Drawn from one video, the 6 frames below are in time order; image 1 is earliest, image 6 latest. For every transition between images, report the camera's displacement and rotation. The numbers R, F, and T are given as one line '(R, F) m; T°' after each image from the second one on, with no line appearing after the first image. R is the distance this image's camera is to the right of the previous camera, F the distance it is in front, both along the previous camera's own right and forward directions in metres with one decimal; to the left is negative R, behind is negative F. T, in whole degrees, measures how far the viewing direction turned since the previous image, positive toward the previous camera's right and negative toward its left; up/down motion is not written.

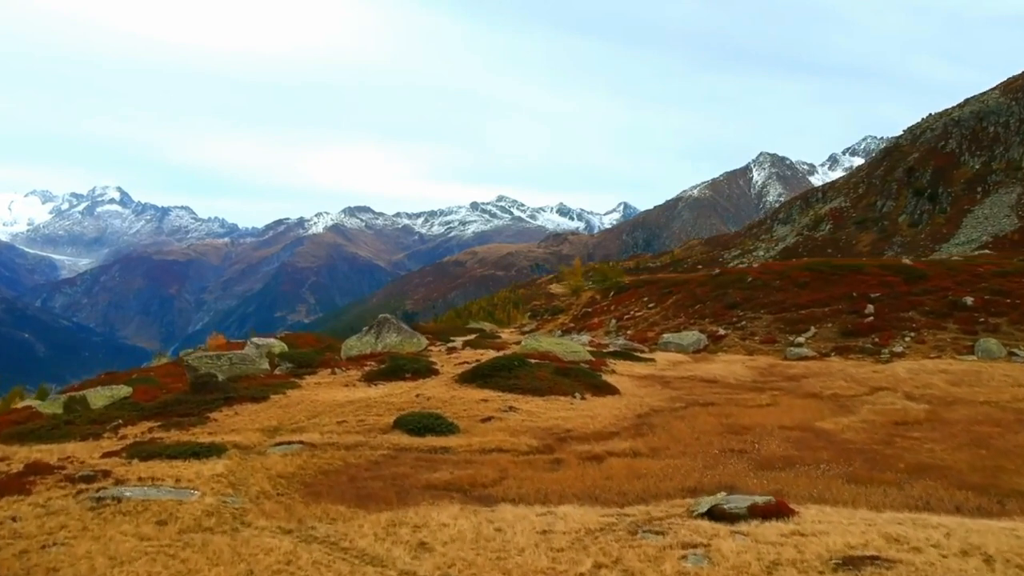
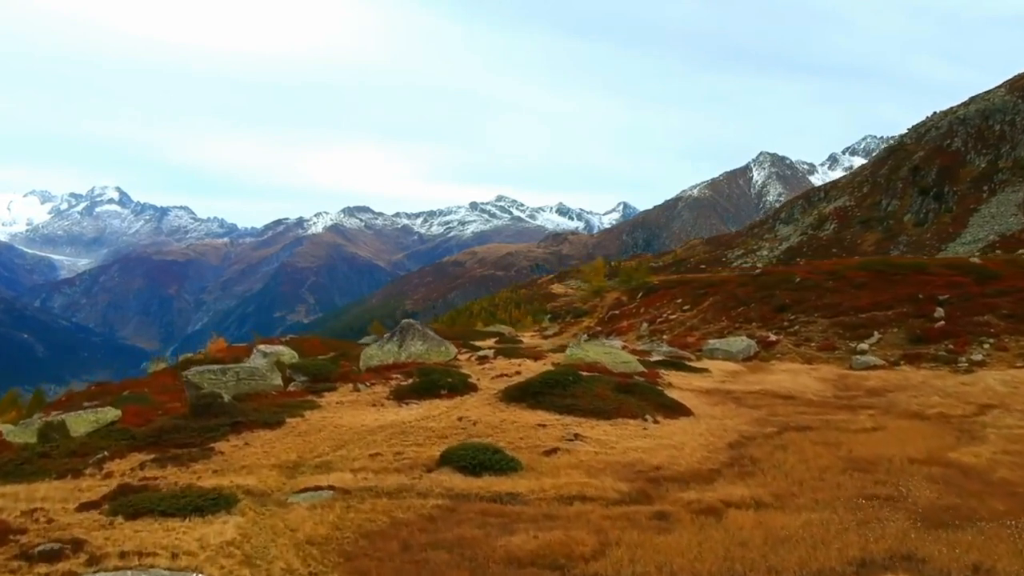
(-2.2, +6.4) m; 0°
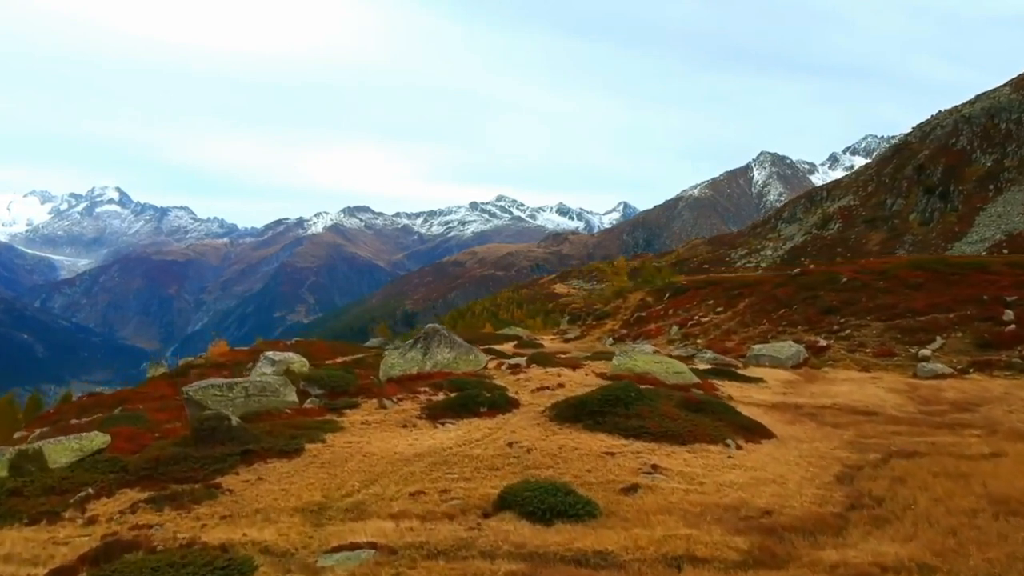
(-1.8, +5.2) m; 0°
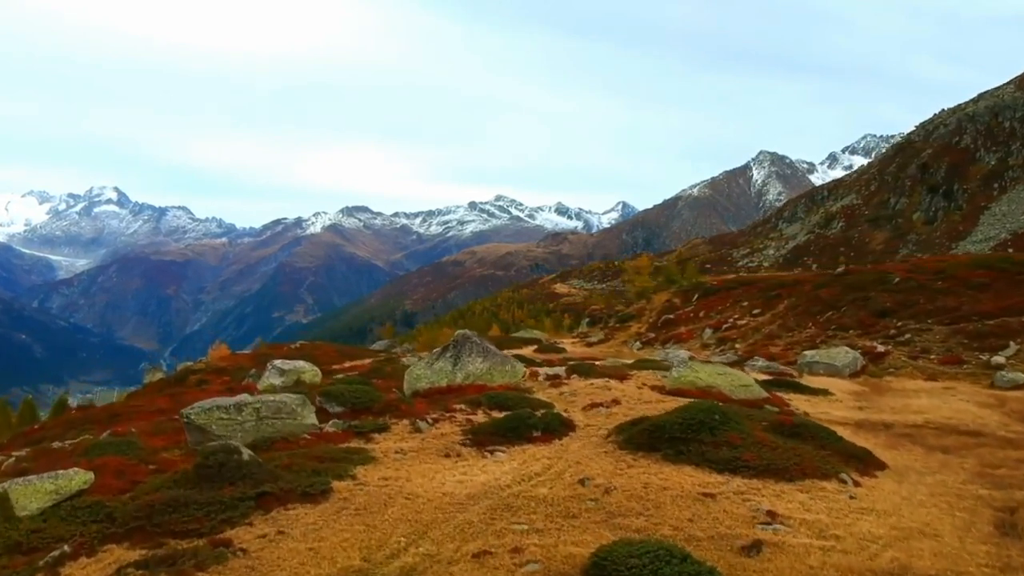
(-1.8, +5.2) m; 0°
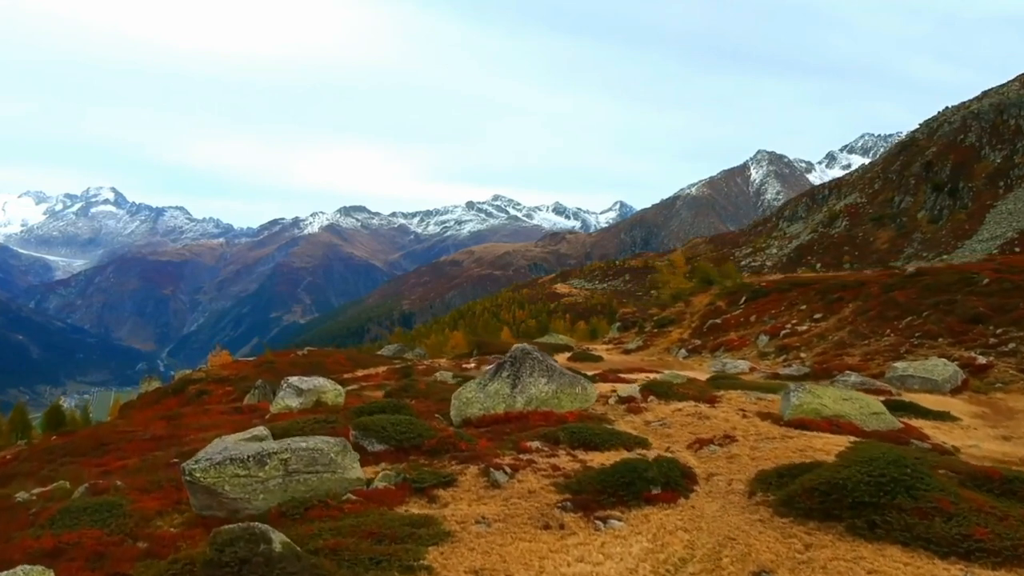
(-2.5, +7.3) m; 0°
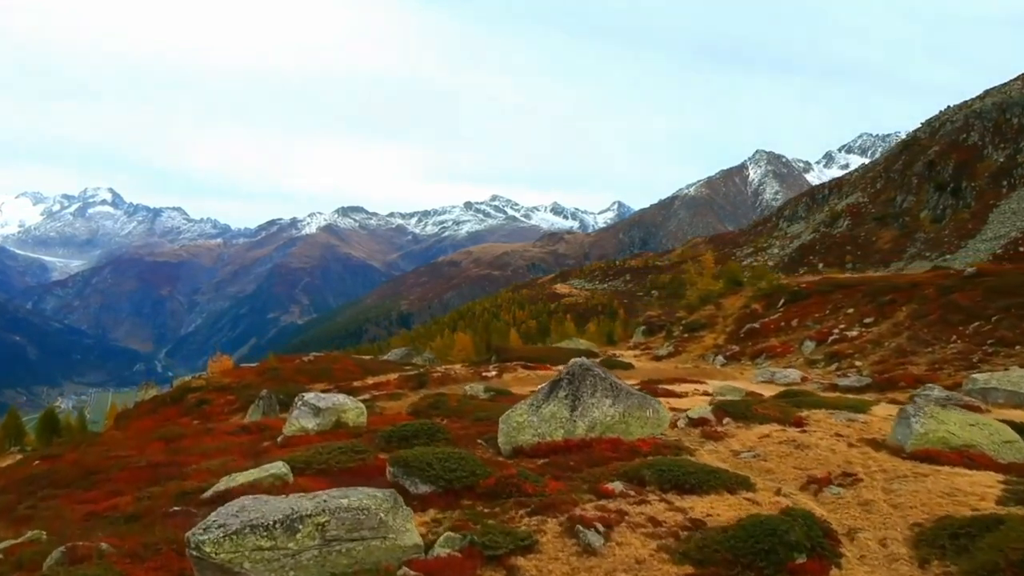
(-1.8, +5.0) m; 0°
